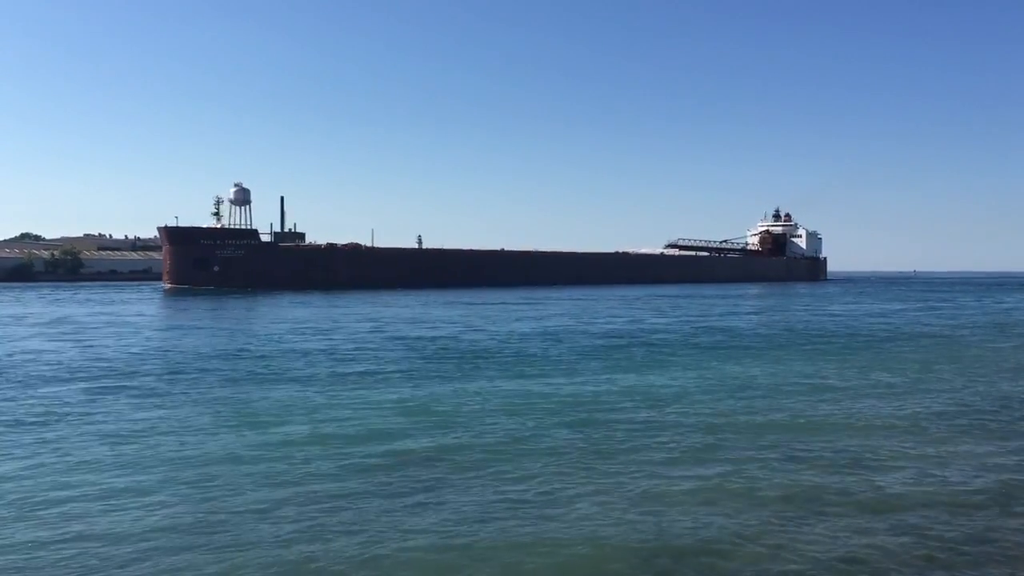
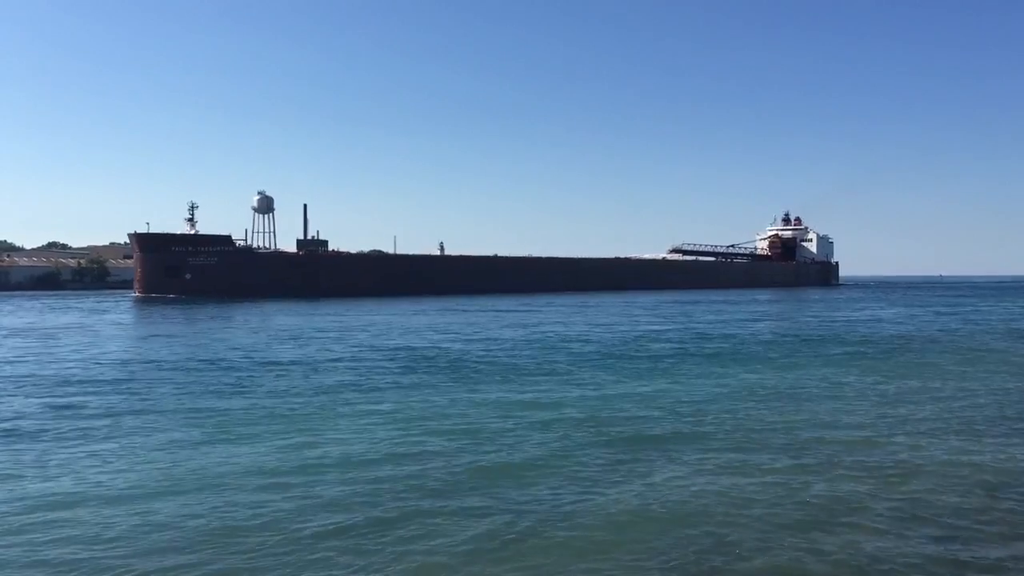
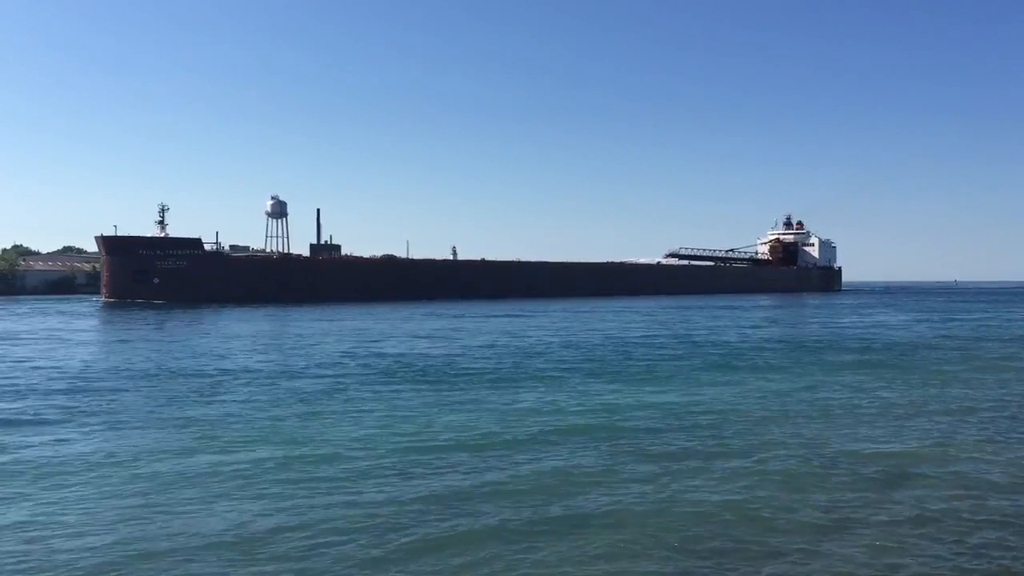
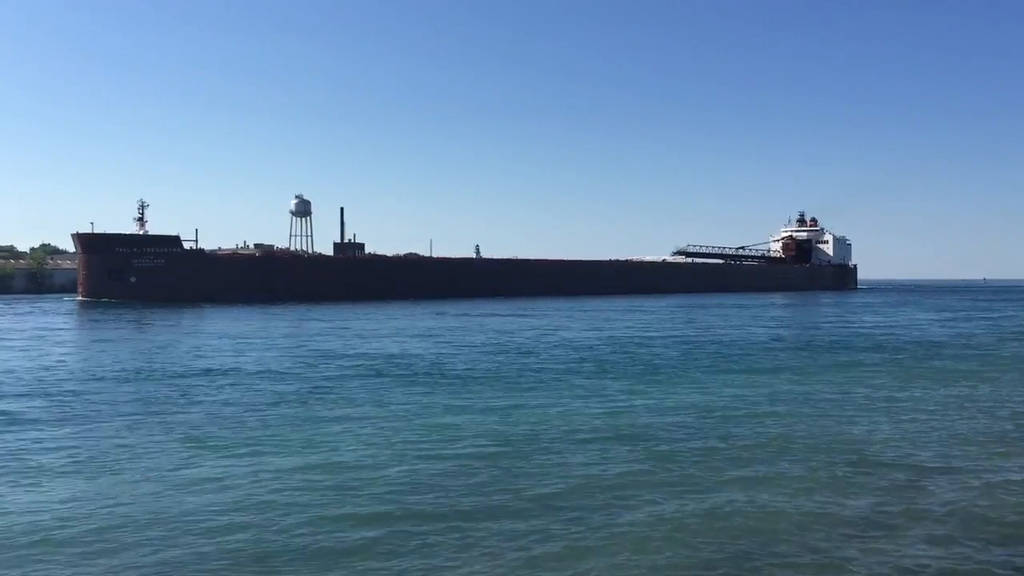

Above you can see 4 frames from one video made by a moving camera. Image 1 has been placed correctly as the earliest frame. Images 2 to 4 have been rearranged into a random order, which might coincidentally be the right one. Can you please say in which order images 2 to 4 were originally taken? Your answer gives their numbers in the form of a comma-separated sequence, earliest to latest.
2, 3, 4
